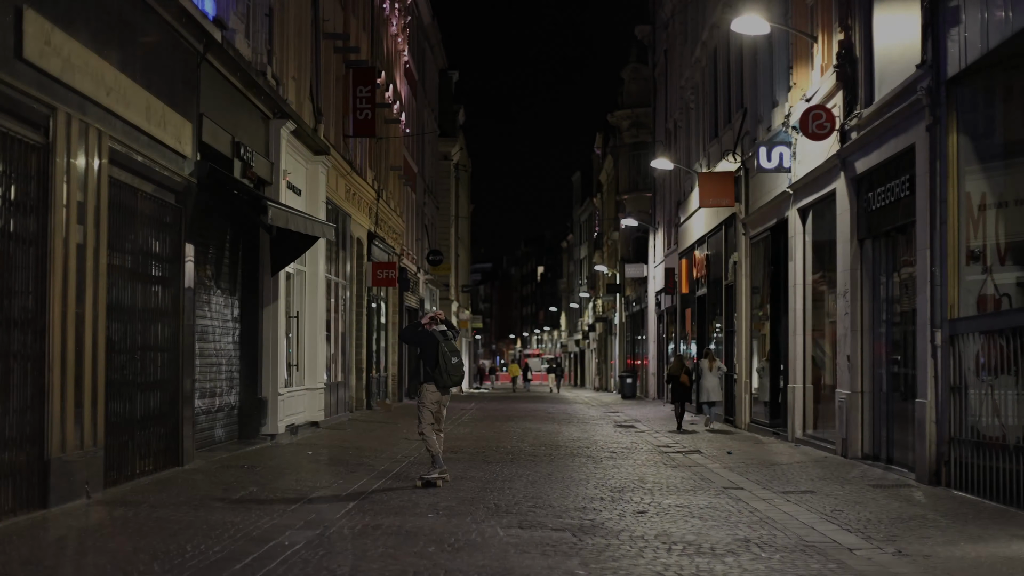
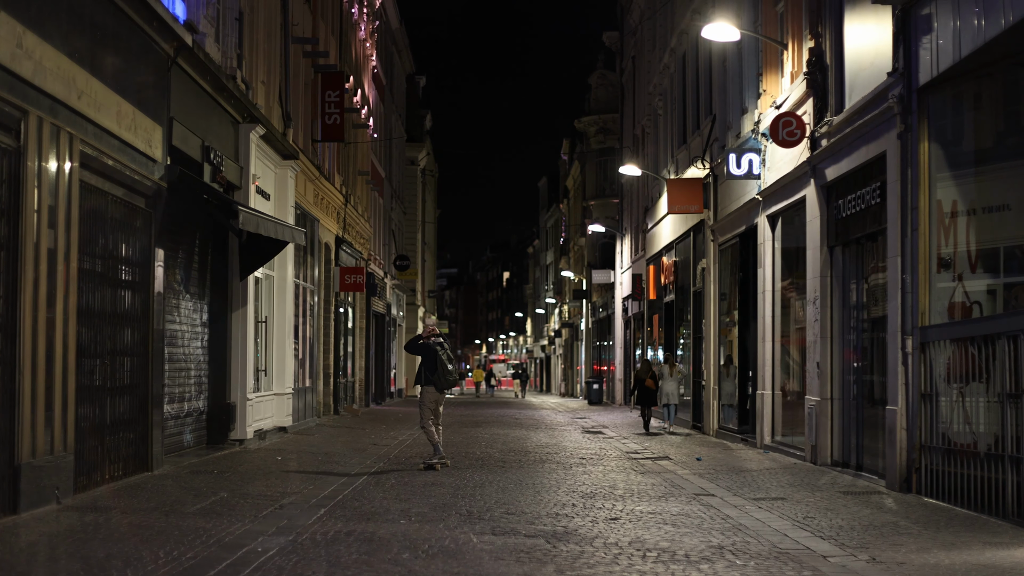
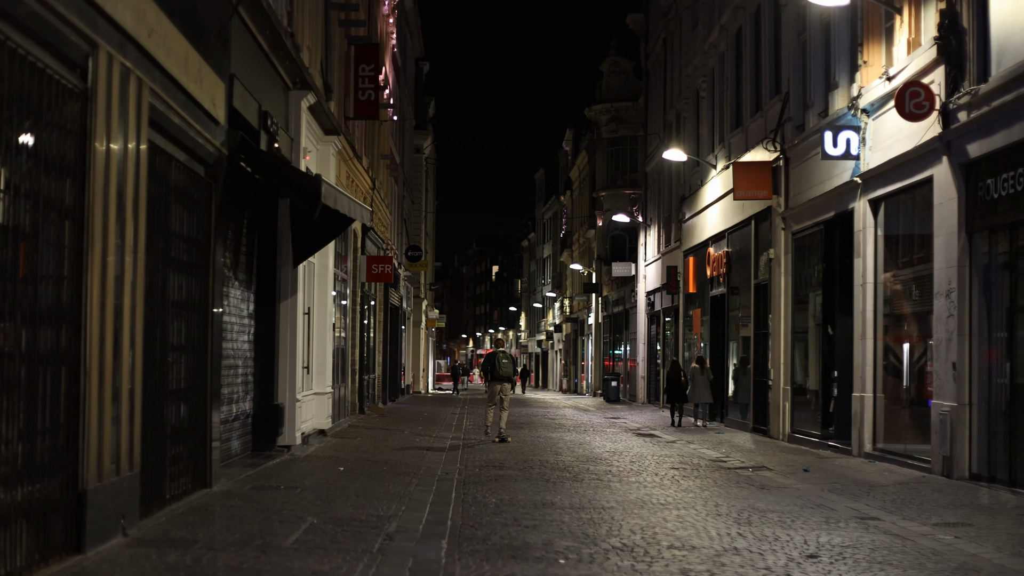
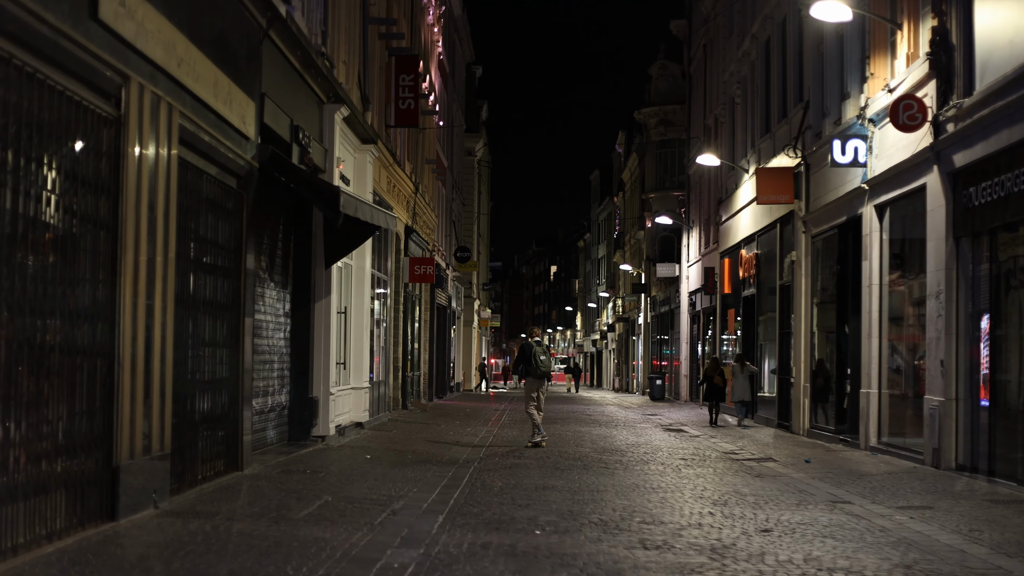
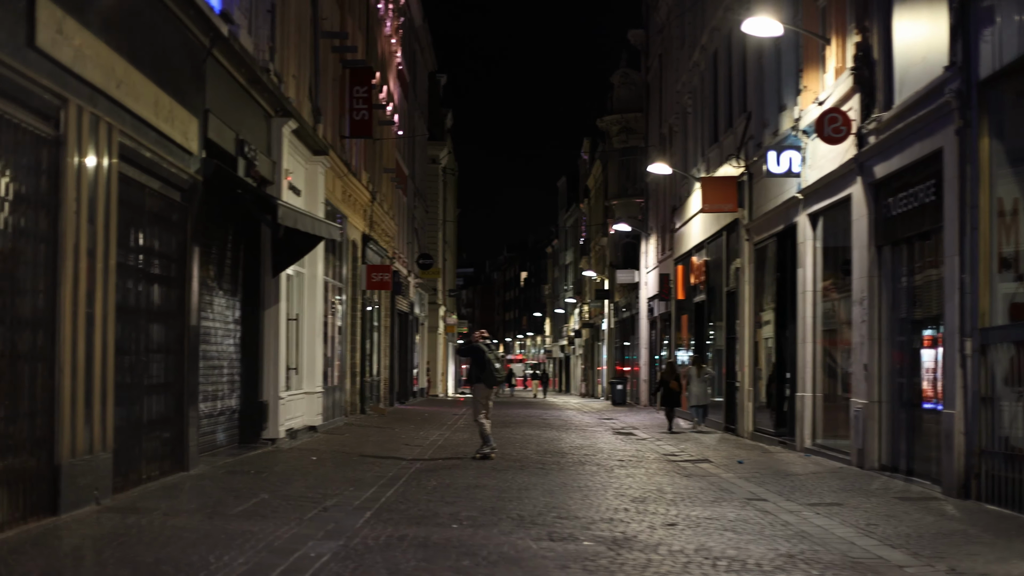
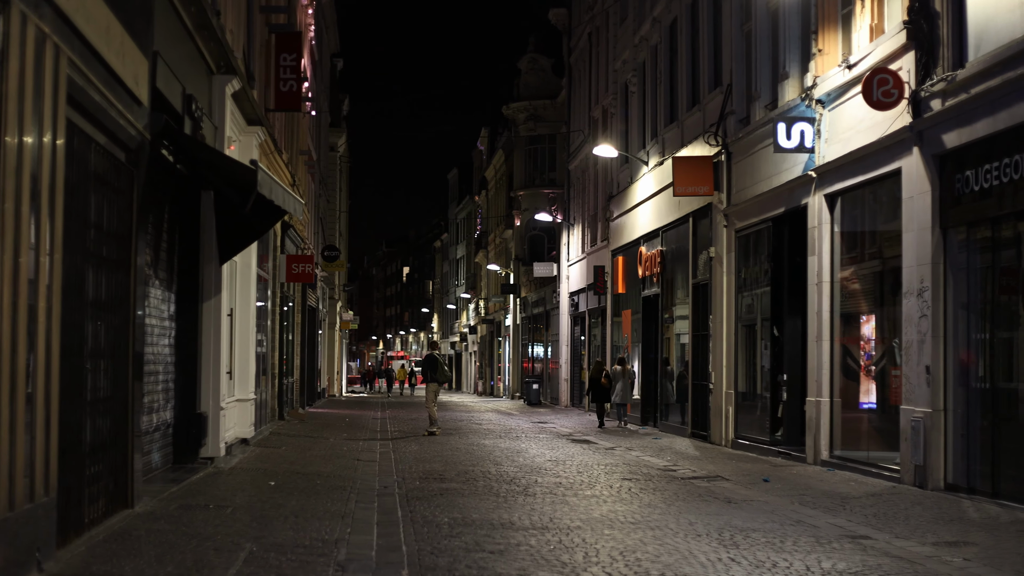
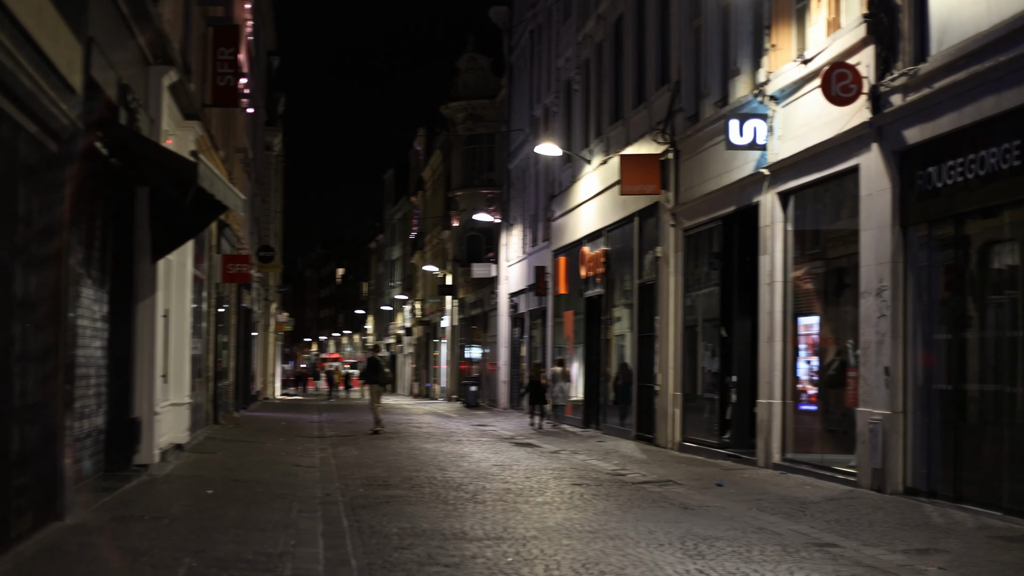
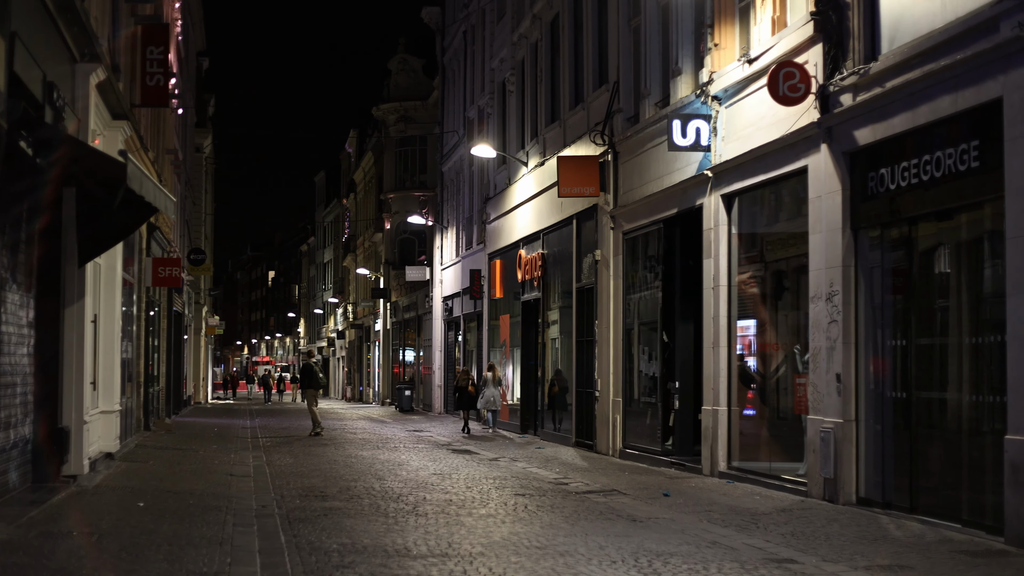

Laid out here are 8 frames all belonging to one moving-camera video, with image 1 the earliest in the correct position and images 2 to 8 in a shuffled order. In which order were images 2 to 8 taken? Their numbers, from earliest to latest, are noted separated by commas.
2, 5, 4, 3, 6, 7, 8
